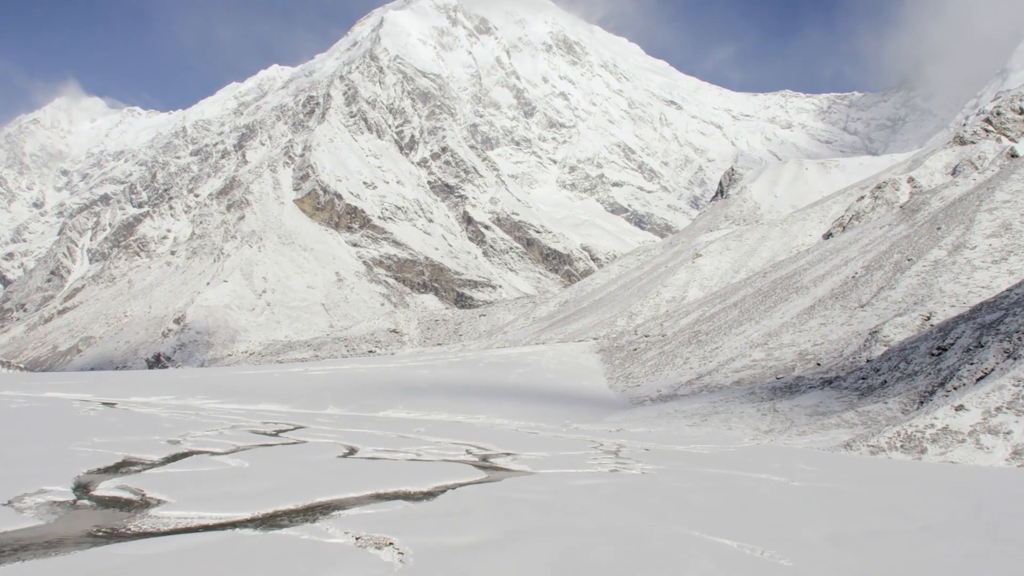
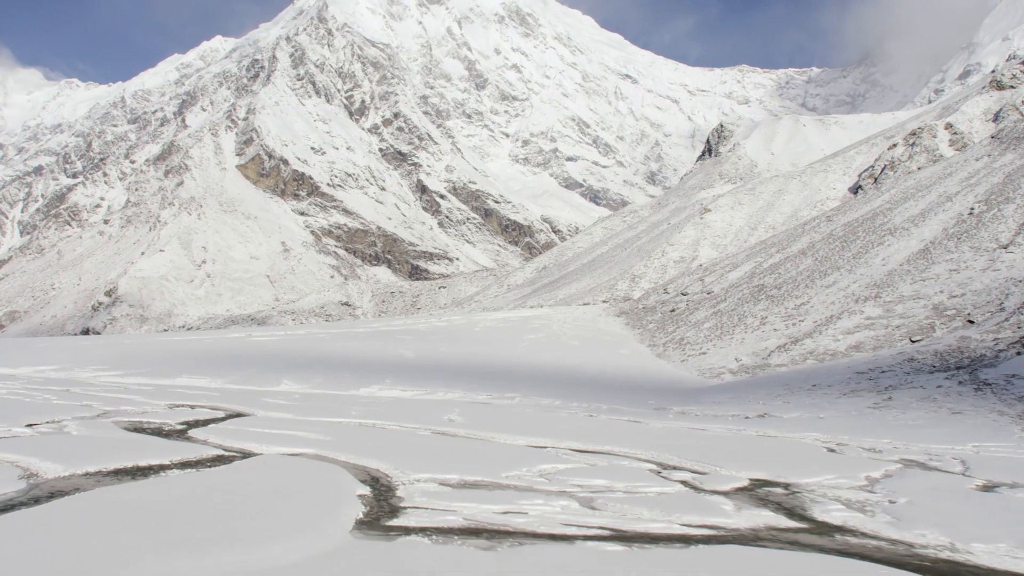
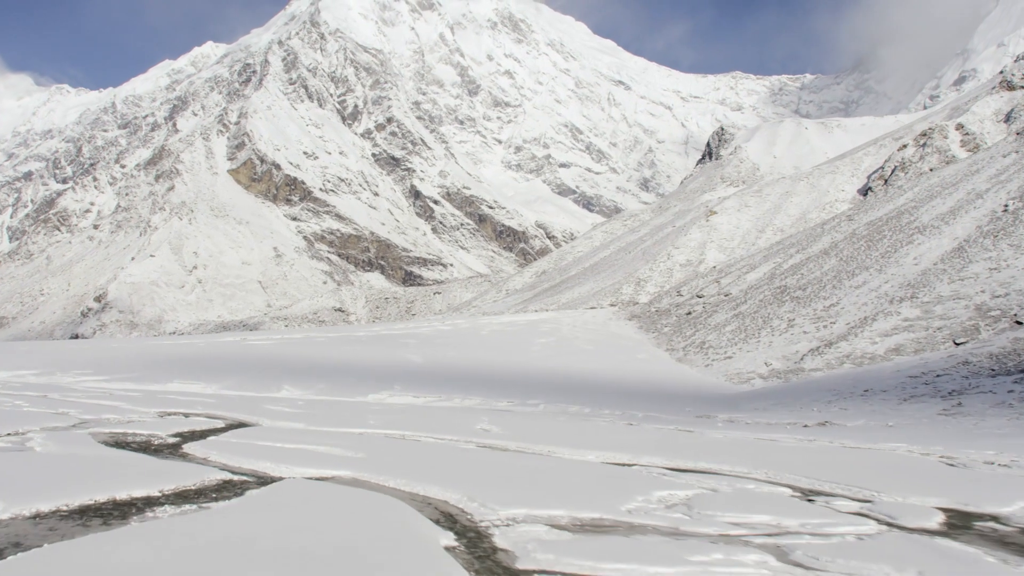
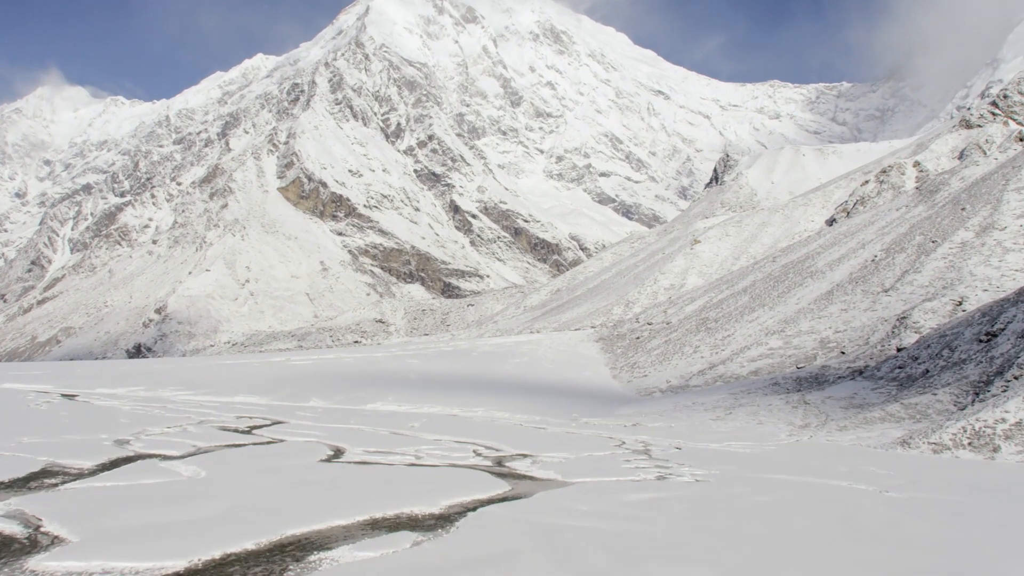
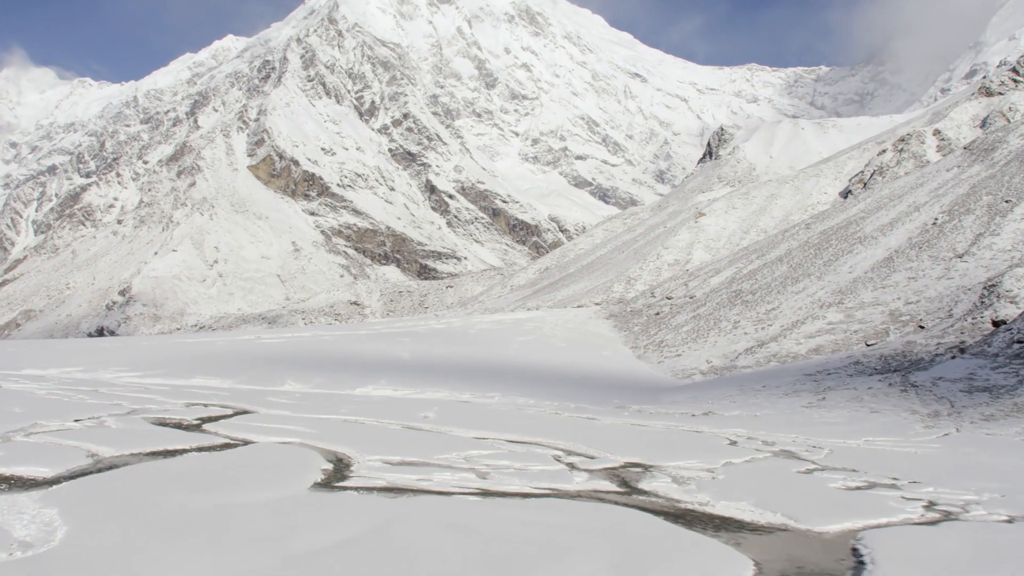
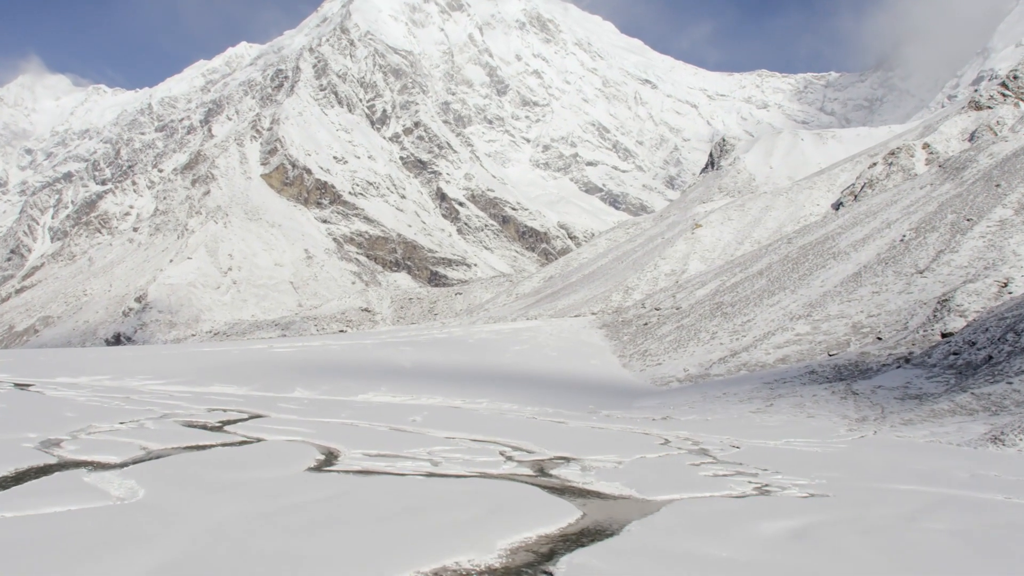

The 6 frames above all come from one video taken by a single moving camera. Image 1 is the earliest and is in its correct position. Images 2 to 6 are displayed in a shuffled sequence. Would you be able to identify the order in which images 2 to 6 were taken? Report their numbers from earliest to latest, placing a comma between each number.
4, 6, 5, 2, 3
